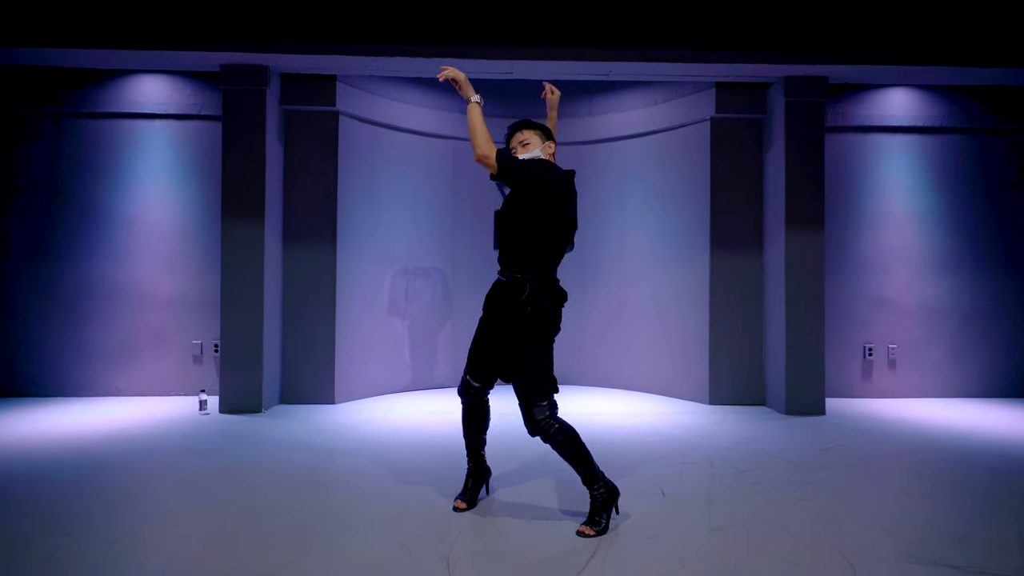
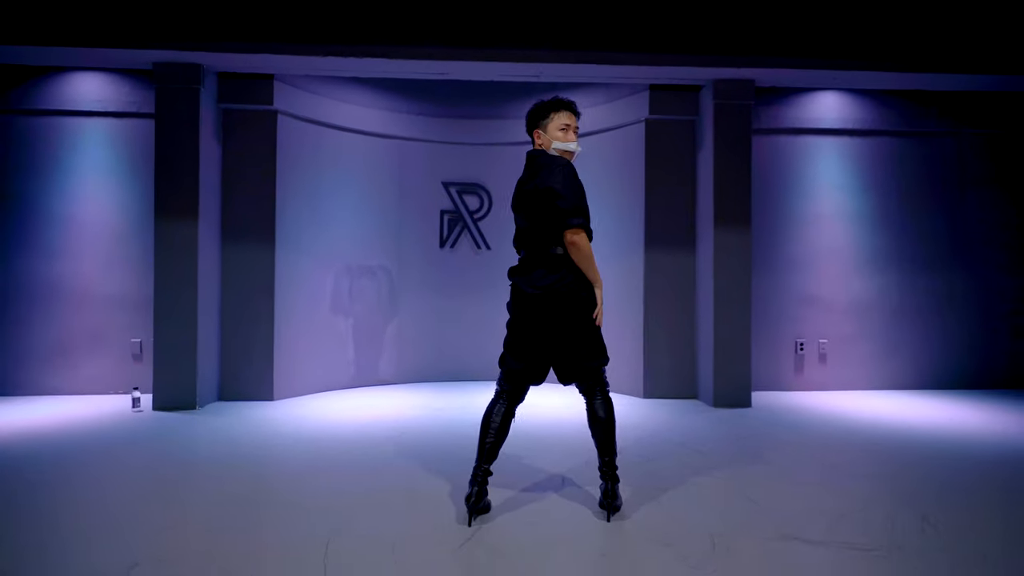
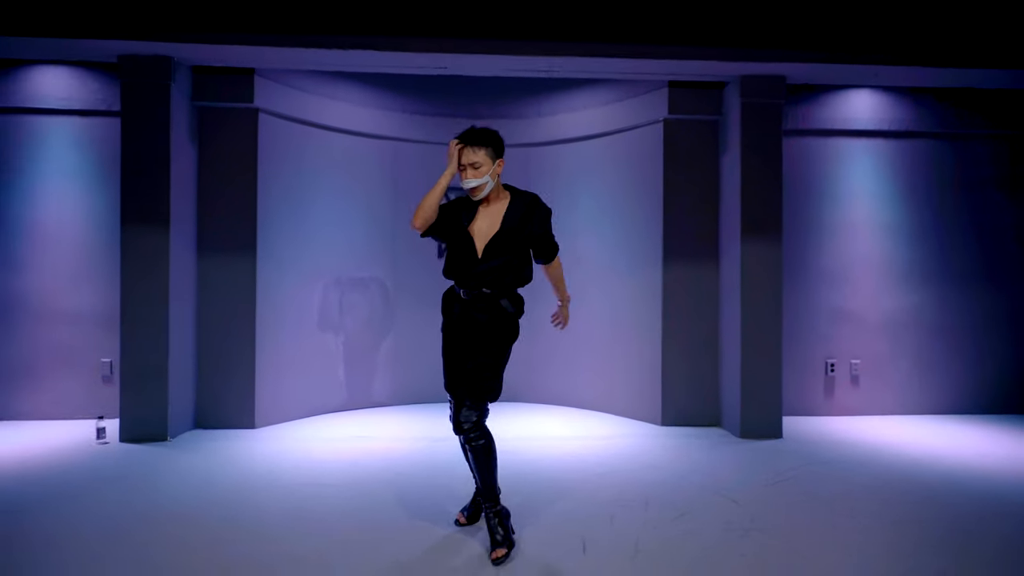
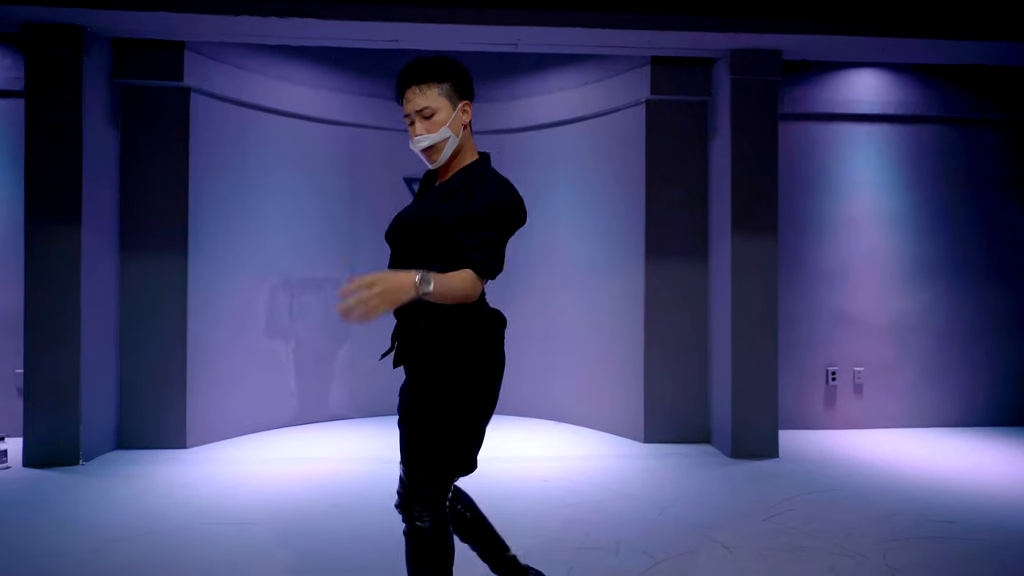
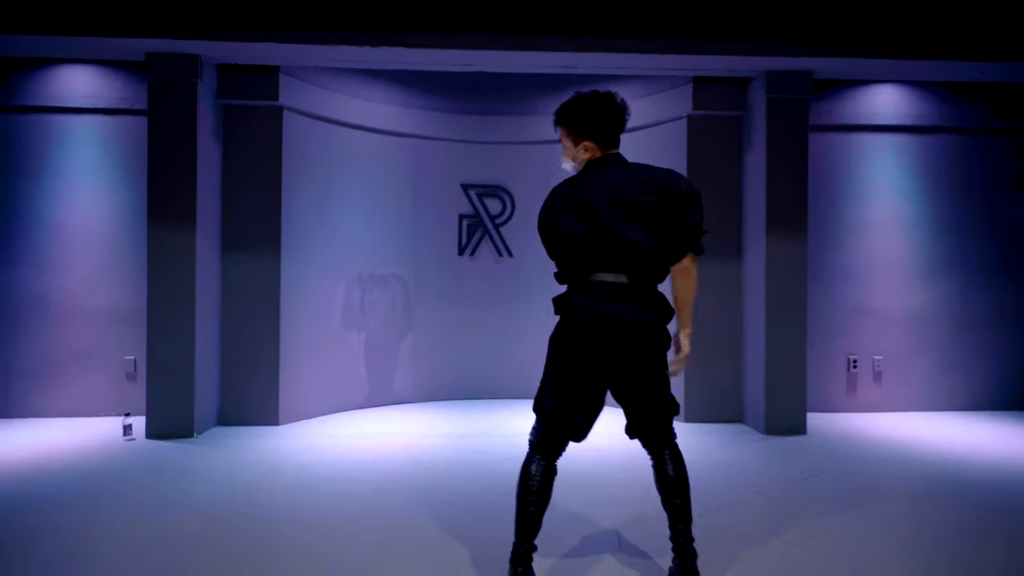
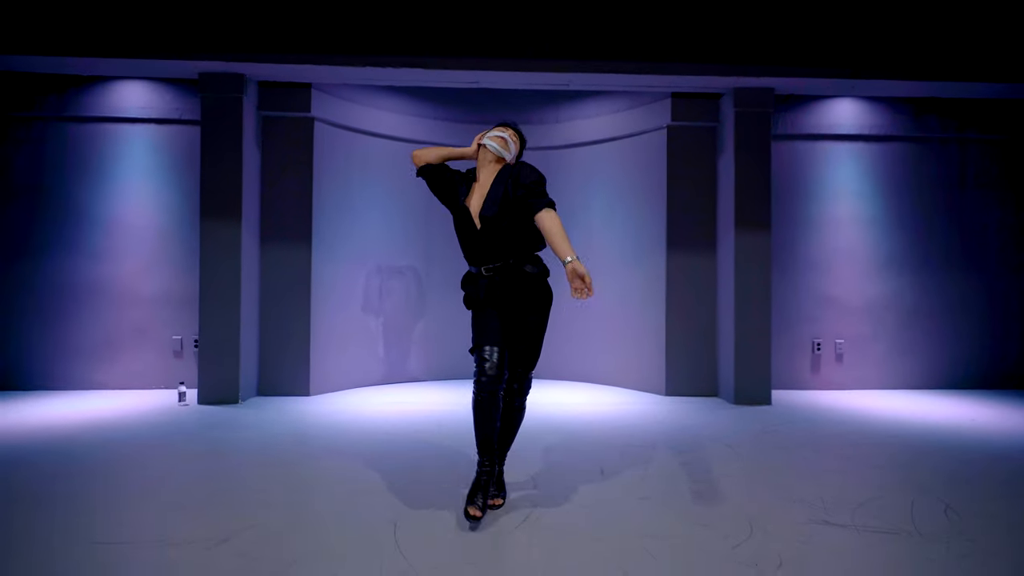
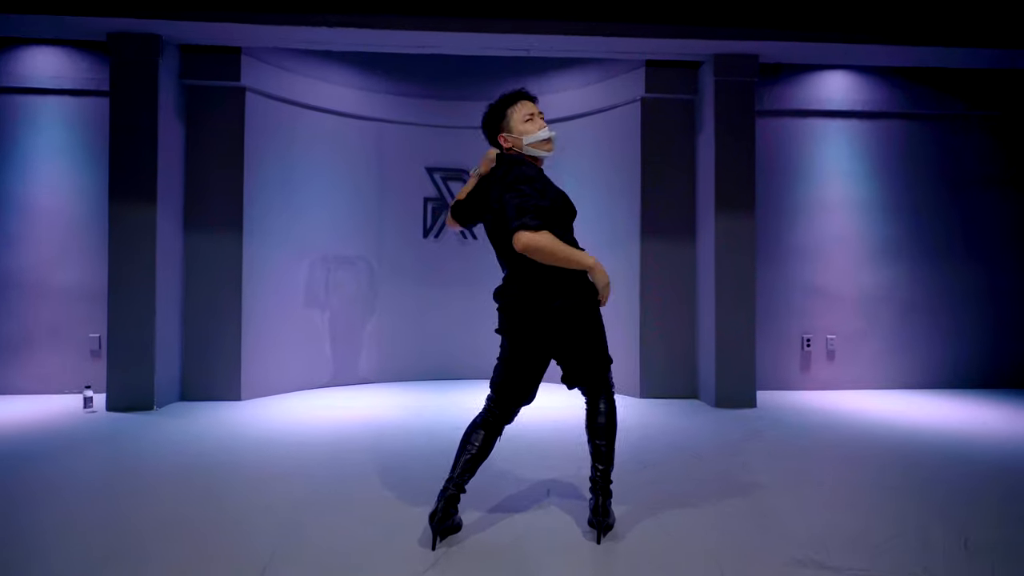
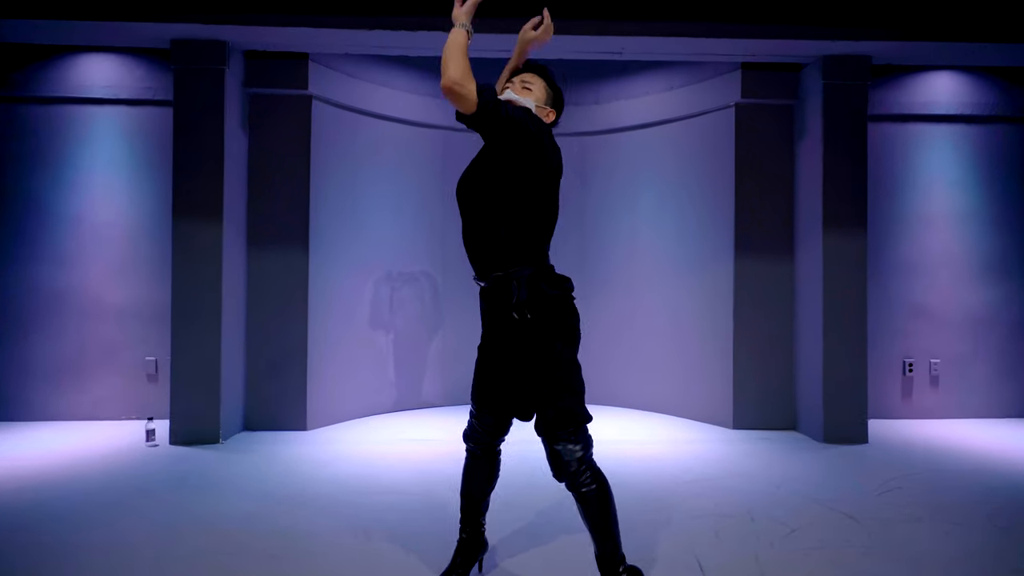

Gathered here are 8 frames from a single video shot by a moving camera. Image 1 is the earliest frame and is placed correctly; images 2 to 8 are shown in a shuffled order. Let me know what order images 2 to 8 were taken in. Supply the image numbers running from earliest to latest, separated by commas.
8, 5, 2, 7, 4, 3, 6
